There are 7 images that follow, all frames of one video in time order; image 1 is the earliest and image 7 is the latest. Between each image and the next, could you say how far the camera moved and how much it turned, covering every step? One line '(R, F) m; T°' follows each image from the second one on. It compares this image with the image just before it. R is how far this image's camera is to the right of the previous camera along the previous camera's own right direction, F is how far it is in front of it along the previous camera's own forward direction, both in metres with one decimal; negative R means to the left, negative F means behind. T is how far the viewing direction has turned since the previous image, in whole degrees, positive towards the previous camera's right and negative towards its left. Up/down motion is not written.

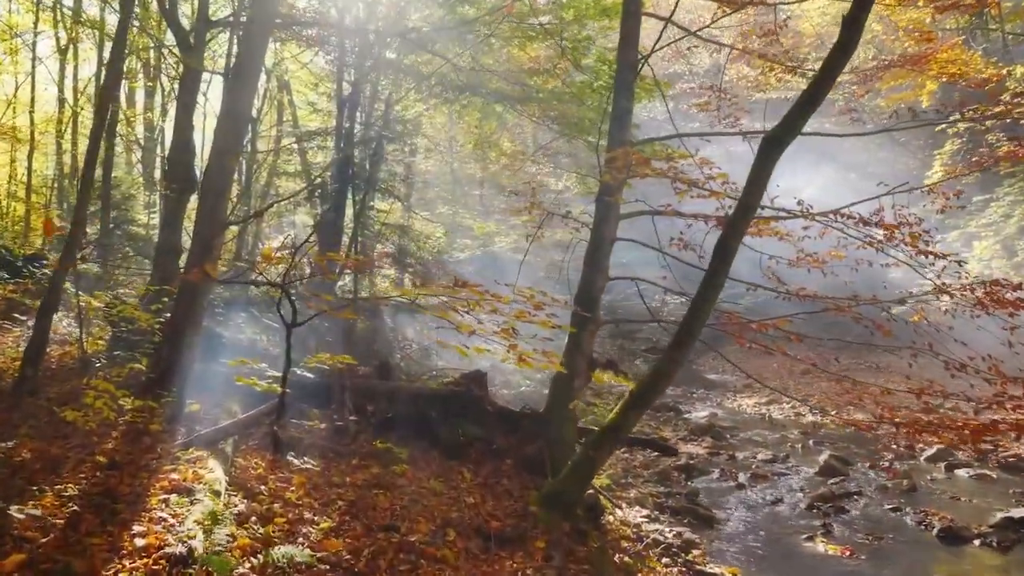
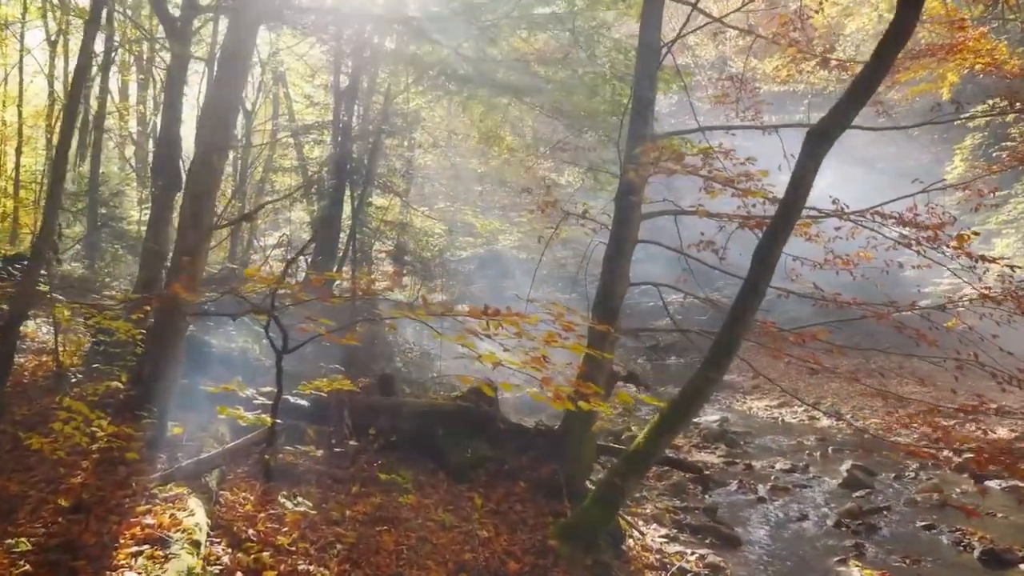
(-0.2, +0.6) m; 0°
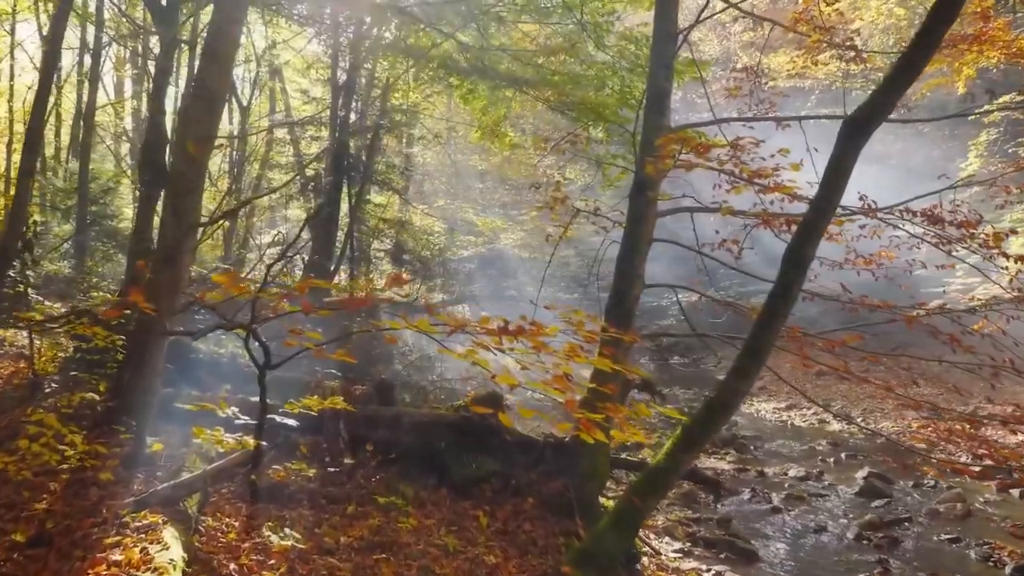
(-0.1, +0.4) m; 0°
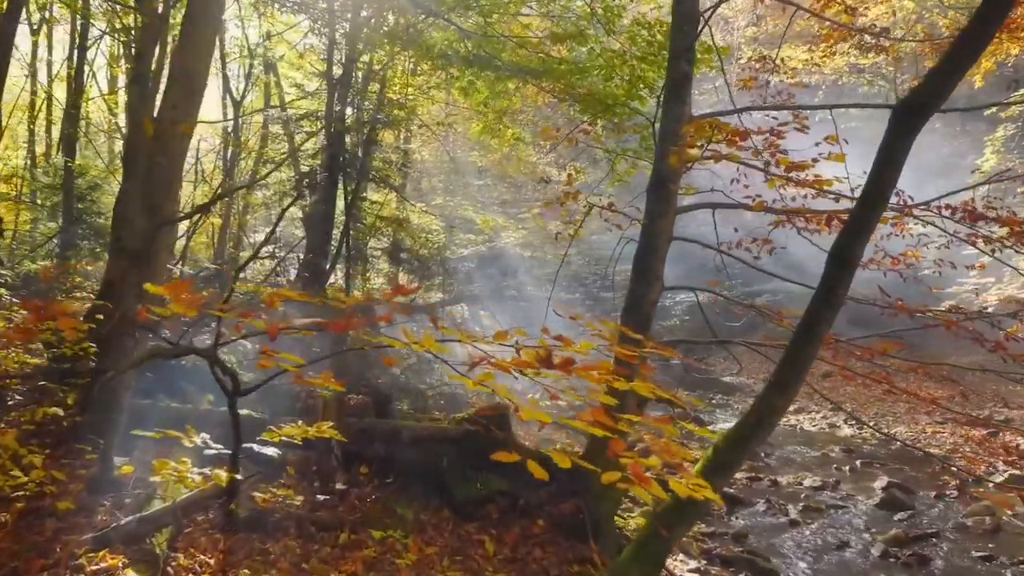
(-0.1, +0.5) m; 0°
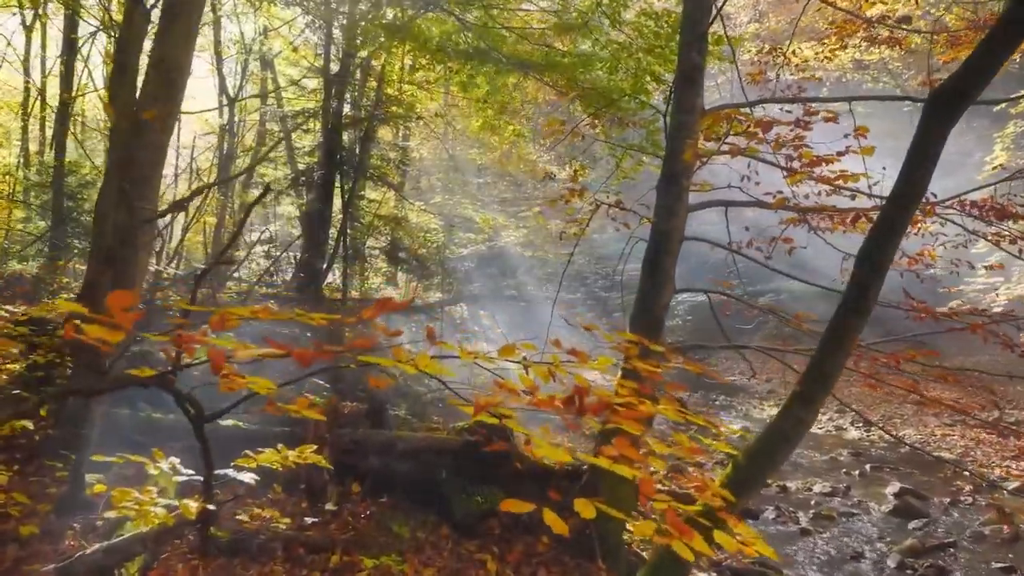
(0.0, +0.3) m; 0°
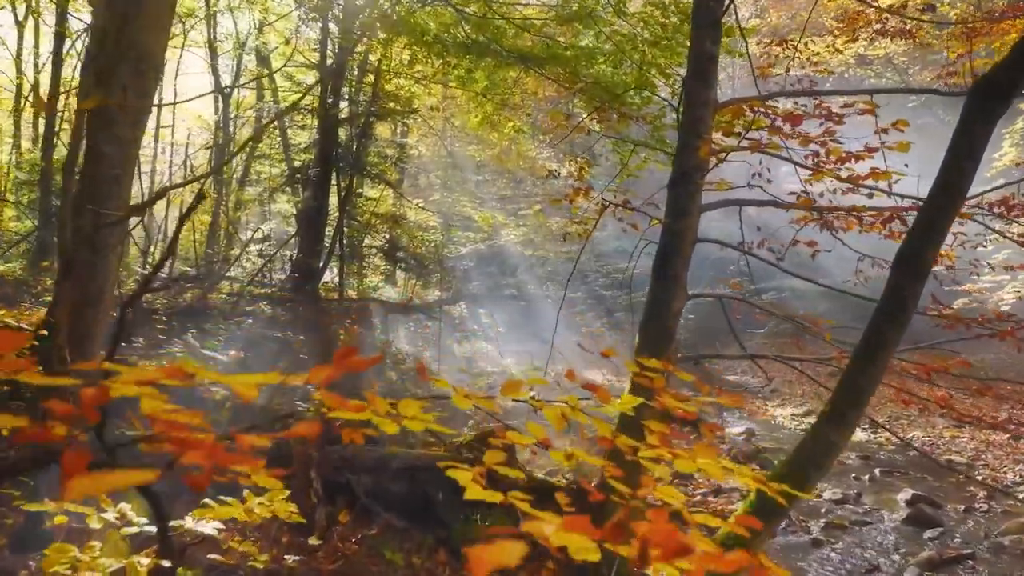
(0.0, +0.4) m; 0°
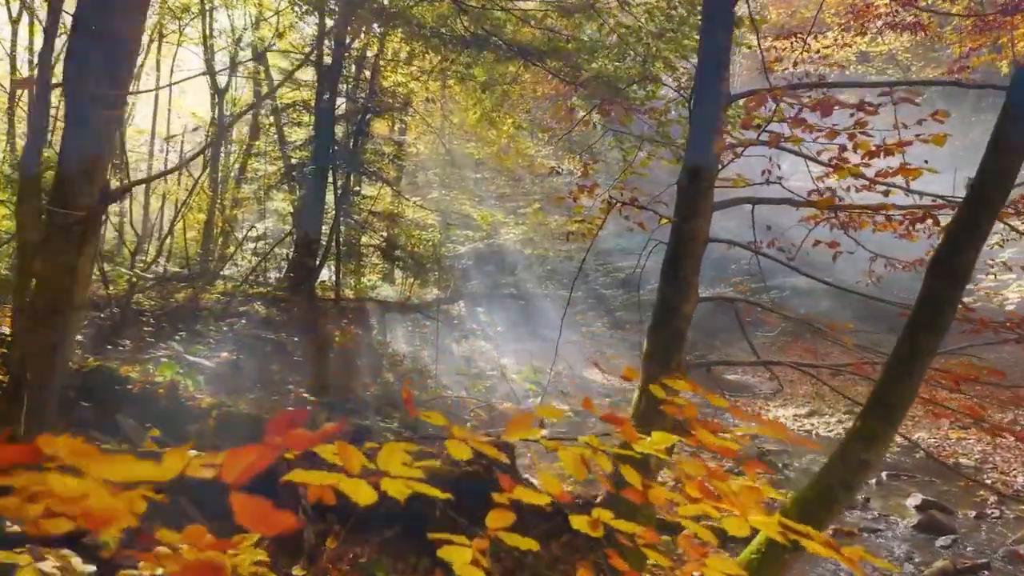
(0.0, +0.3) m; 0°
